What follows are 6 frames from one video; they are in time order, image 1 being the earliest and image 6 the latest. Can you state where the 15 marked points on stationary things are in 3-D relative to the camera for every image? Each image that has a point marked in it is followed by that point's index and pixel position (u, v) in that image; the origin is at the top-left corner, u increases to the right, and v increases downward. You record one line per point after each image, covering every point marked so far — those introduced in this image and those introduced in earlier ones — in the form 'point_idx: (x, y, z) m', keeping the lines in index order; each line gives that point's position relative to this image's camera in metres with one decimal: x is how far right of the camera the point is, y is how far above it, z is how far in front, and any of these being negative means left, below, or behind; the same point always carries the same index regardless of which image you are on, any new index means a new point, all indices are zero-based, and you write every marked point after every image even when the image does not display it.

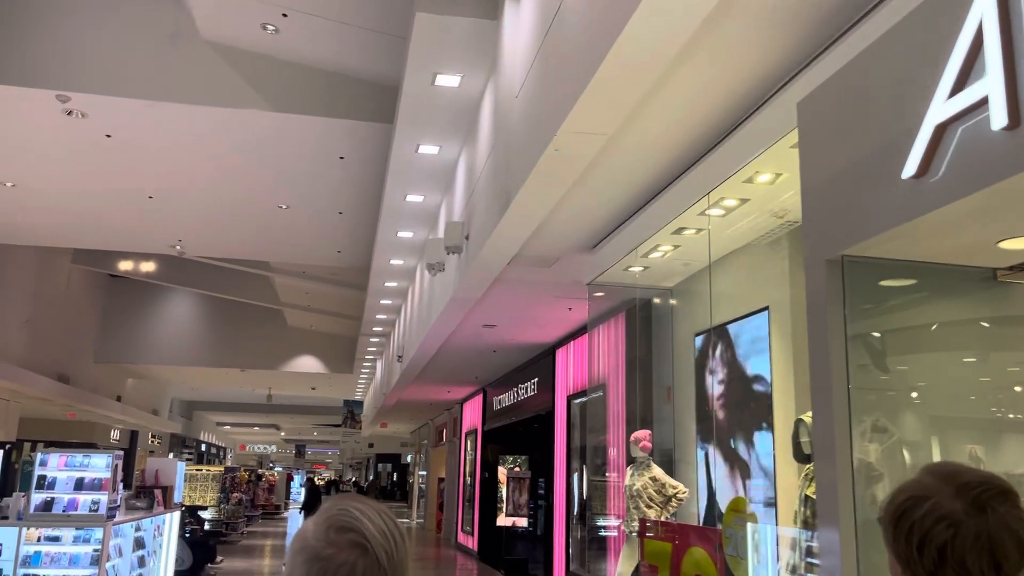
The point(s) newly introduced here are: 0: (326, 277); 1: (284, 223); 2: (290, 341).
0: (-3.1, +0.2, +14.0) m
1: (-2.7, +0.8, +9.8) m
2: (-5.2, -1.2, +19.9) m
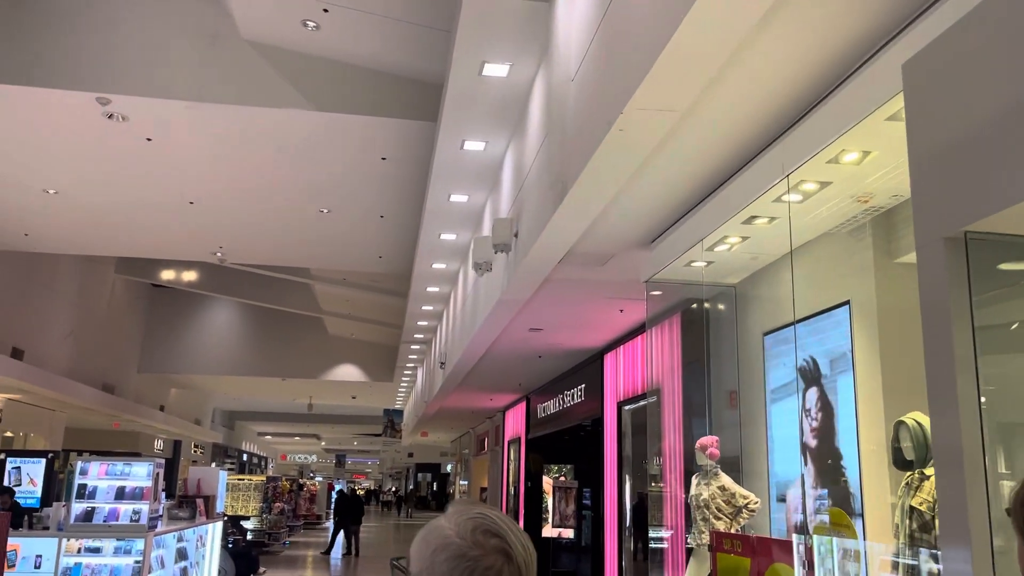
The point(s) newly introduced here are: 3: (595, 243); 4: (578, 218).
0: (-2.4, 0.0, +13.9) m
1: (-2.2, +0.7, +9.7) m
2: (-4.3, -1.4, +19.8) m
3: (+0.5, +0.2, +5.0) m
4: (+0.4, +0.4, +4.3) m
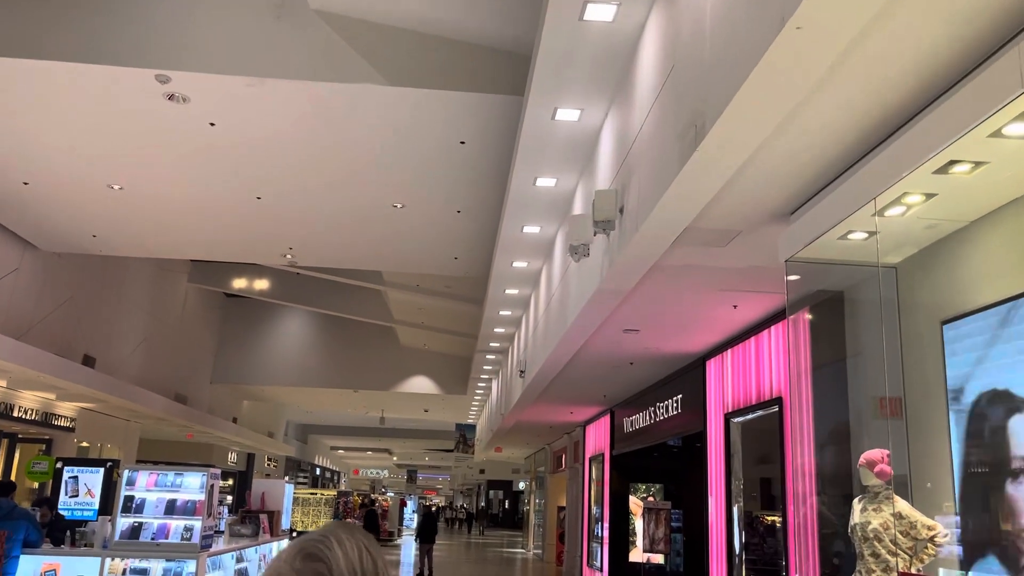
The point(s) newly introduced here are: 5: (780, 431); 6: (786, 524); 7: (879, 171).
0: (-1.1, -0.1, +13.2) m
1: (-1.2, +0.7, +9.1) m
2: (-2.5, -1.7, +19.3) m
3: (+1.0, +0.3, +4.2) m
4: (+0.8, +0.5, +3.5) m
5: (+1.8, -1.0, +5.7) m
6: (+1.8, -1.5, +5.5) m
7: (+1.4, +0.4, +3.2) m
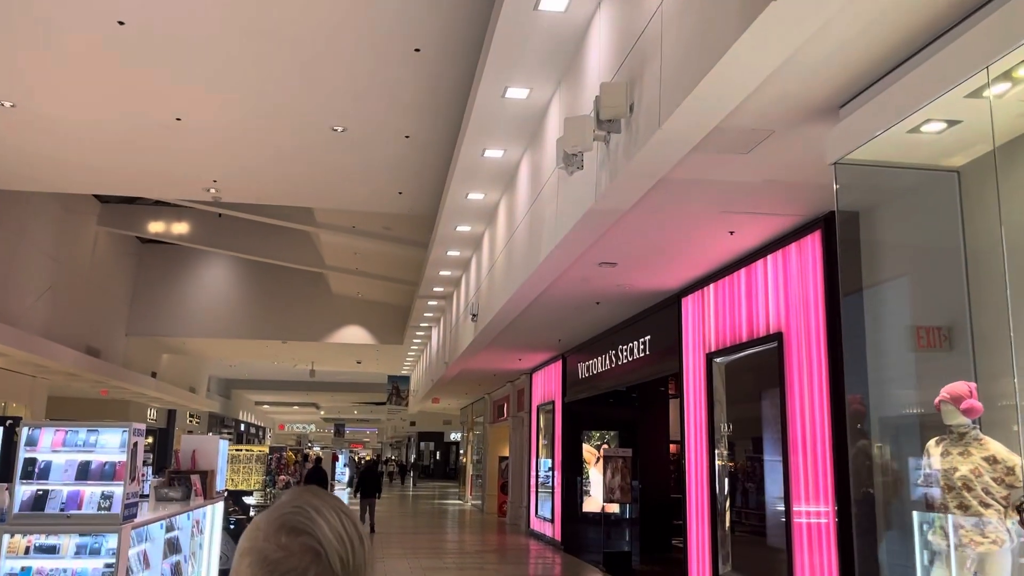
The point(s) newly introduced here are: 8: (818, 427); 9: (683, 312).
0: (-1.9, +0.8, +12.4) m
1: (-1.7, +1.3, +8.2) m
2: (-3.8, -0.5, +18.3) m
3: (+1.0, +0.7, +3.5) m
4: (+0.9, +0.8, +2.8) m
5: (+1.7, -0.5, +5.2) m
6: (+1.6, -1.1, +5.0) m
7: (+1.4, +0.8, +2.6) m
8: (+1.7, -0.8, +4.8) m
9: (+1.4, -0.2, +6.9) m
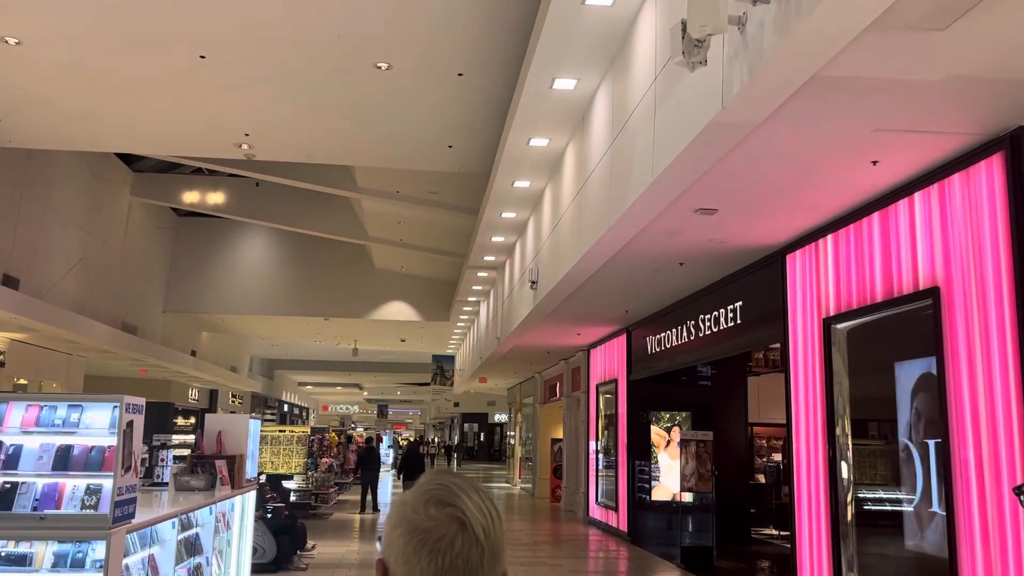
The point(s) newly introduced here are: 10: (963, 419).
0: (-1.2, +1.2, +11.4) m
1: (-1.1, +1.7, +7.2) m
2: (-2.8, +0.1, +17.5) m
3: (+1.3, +0.9, +2.5) m
4: (+1.2, +1.0, +1.7) m
5: (+2.1, -0.2, +4.1) m
6: (+2.1, -0.8, +4.0) m
7: (+1.7, +1.0, +1.5) m
8: (+2.1, -0.5, +3.7) m
9: (+1.9, +0.1, +5.9) m
10: (+2.1, -0.6, +3.9) m
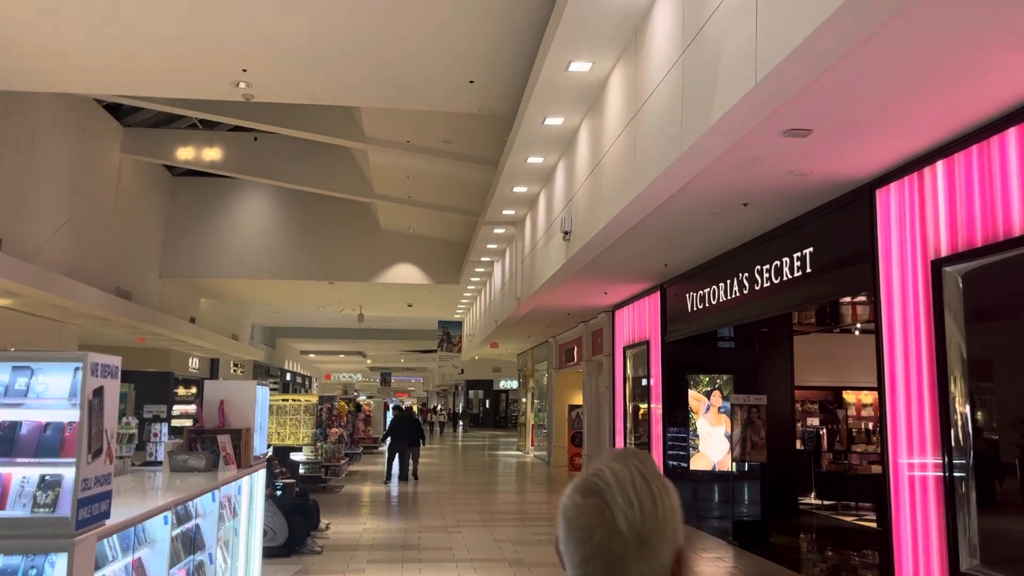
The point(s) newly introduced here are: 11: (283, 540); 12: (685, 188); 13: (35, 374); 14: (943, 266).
0: (-0.9, +1.7, +10.6) m
1: (-0.9, +2.0, +6.3) m
2: (-2.5, +0.8, +16.7) m
3: (+1.6, +1.2, +1.6) m
4: (+1.5, +1.2, +0.9) m
5: (+2.4, +0.1, +3.3) m
6: (+2.4, -0.5, +3.2) m
7: (+2.0, +1.2, +0.7) m
8: (+2.4, -0.2, +2.9) m
9: (+2.2, +0.5, +5.0) m
10: (+2.4, -0.3, +3.1) m
11: (-1.8, -2.0, +6.7) m
12: (+1.1, +0.6, +5.3) m
13: (-1.4, -0.3, +2.6) m
14: (+2.3, +0.1, +4.4) m
